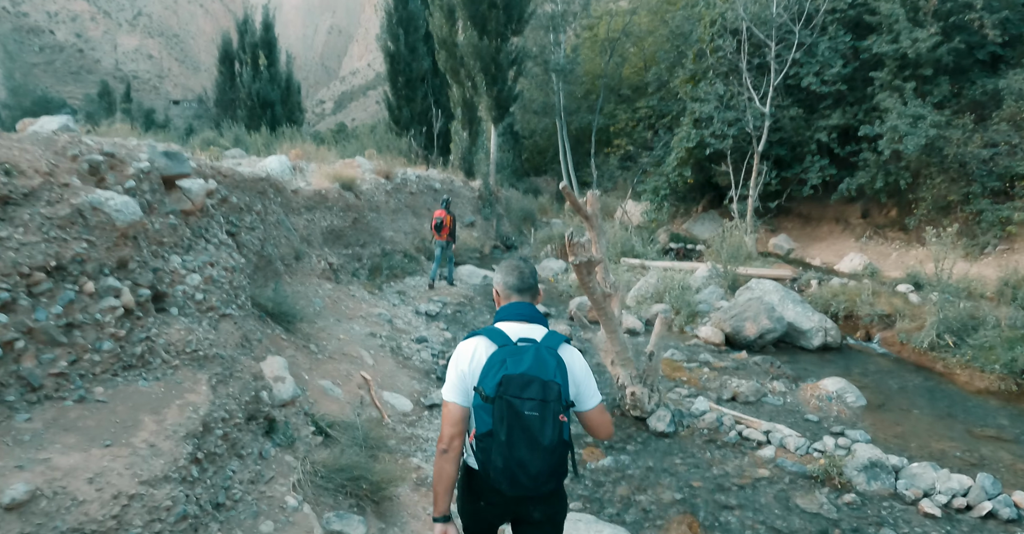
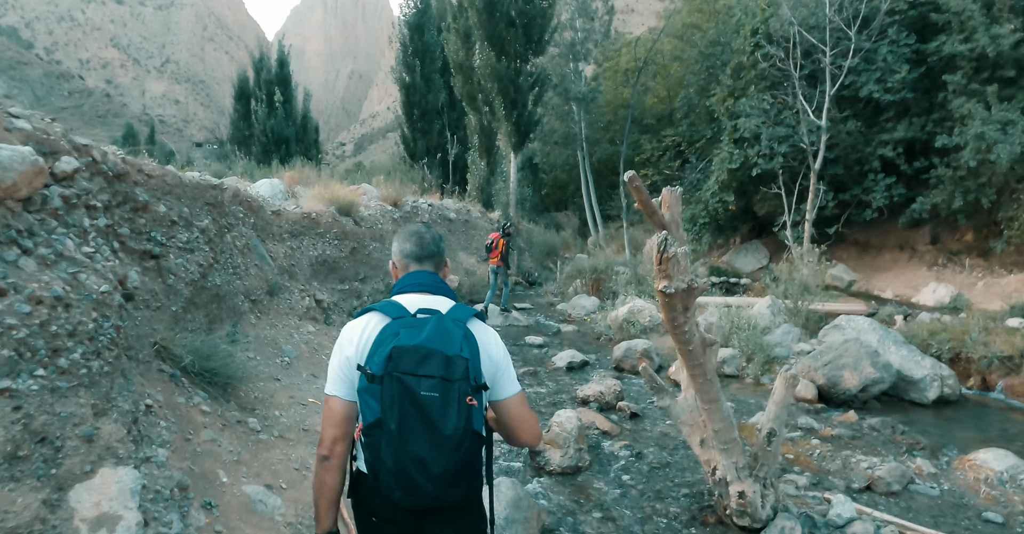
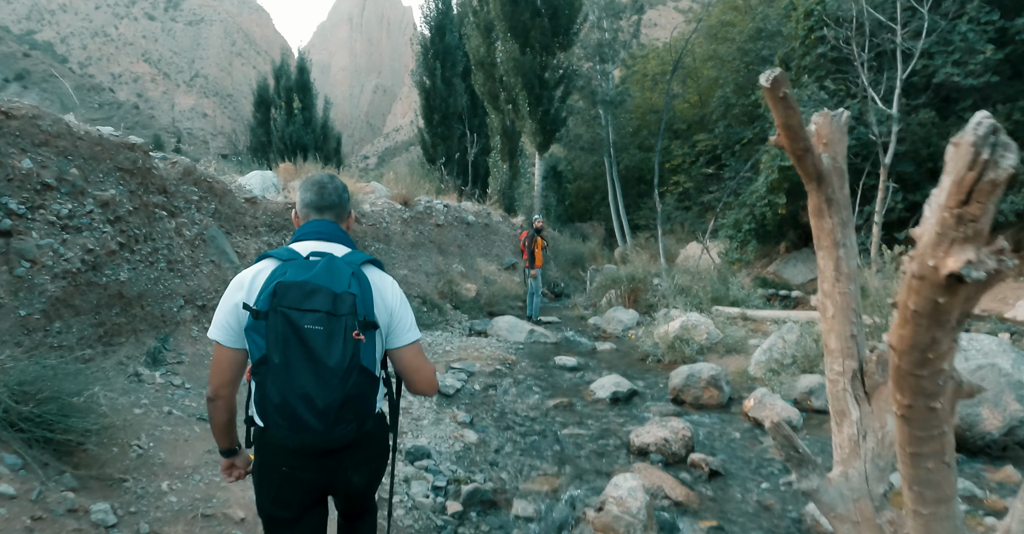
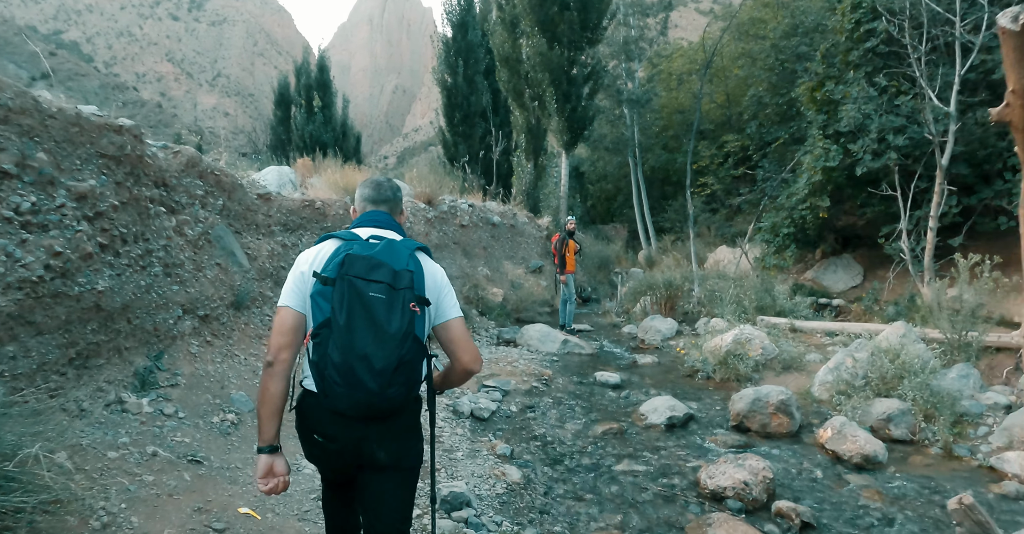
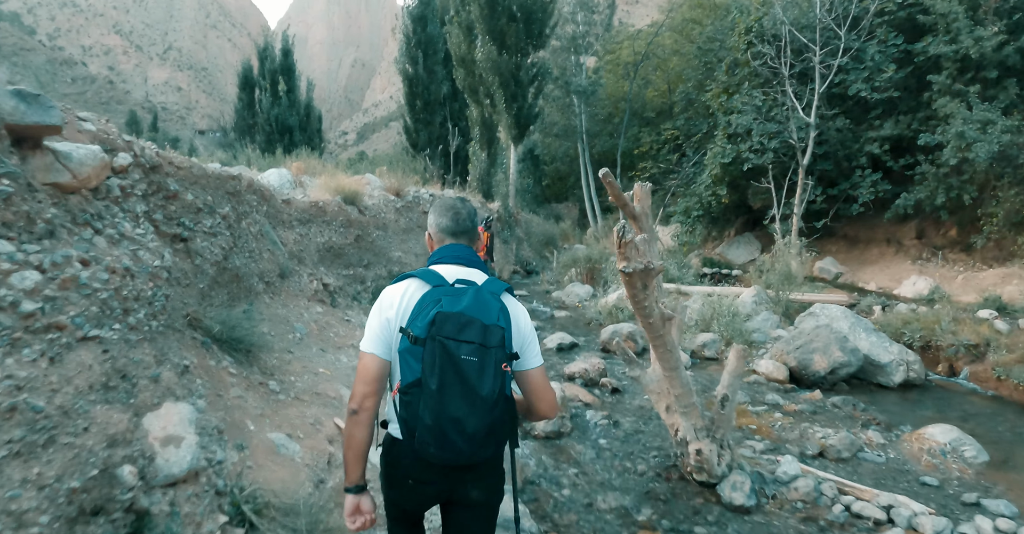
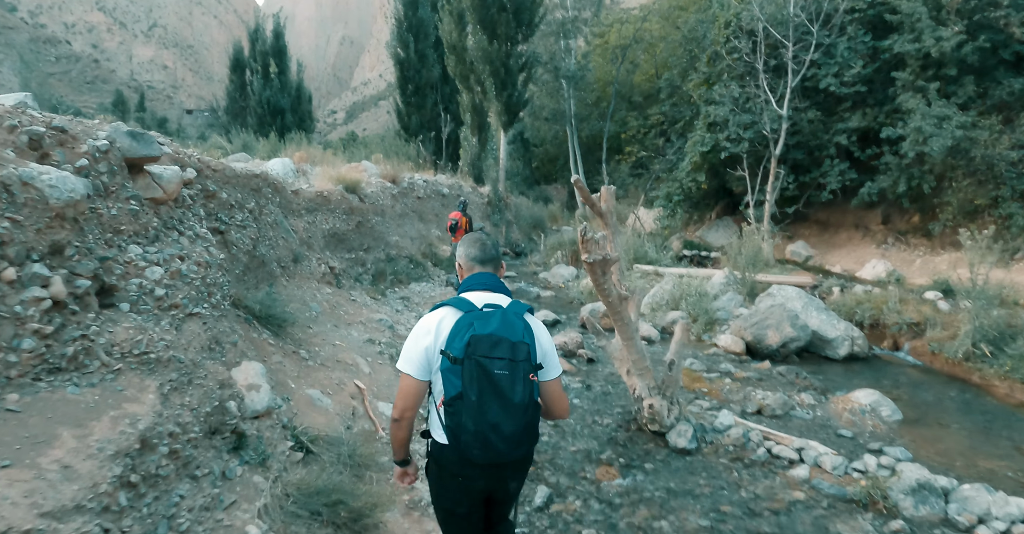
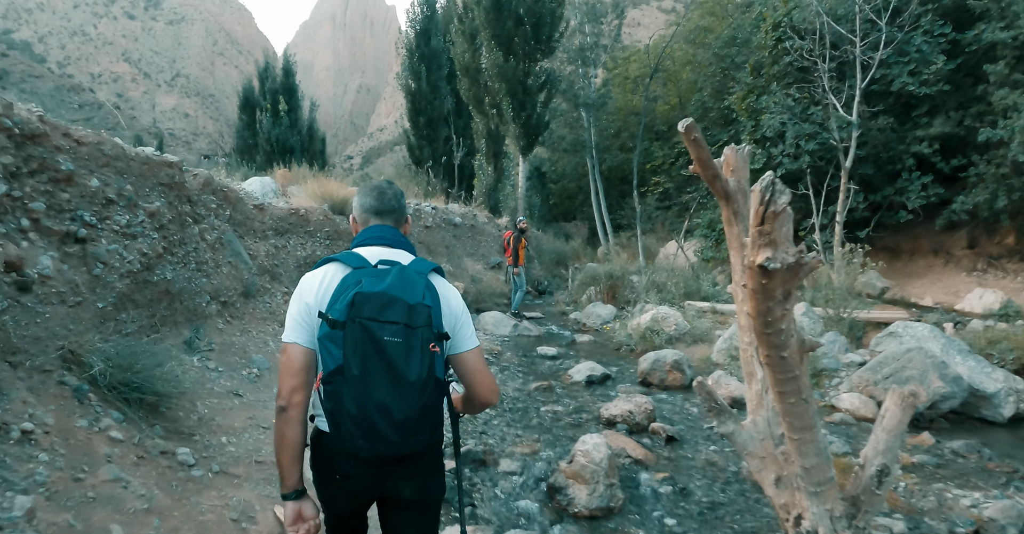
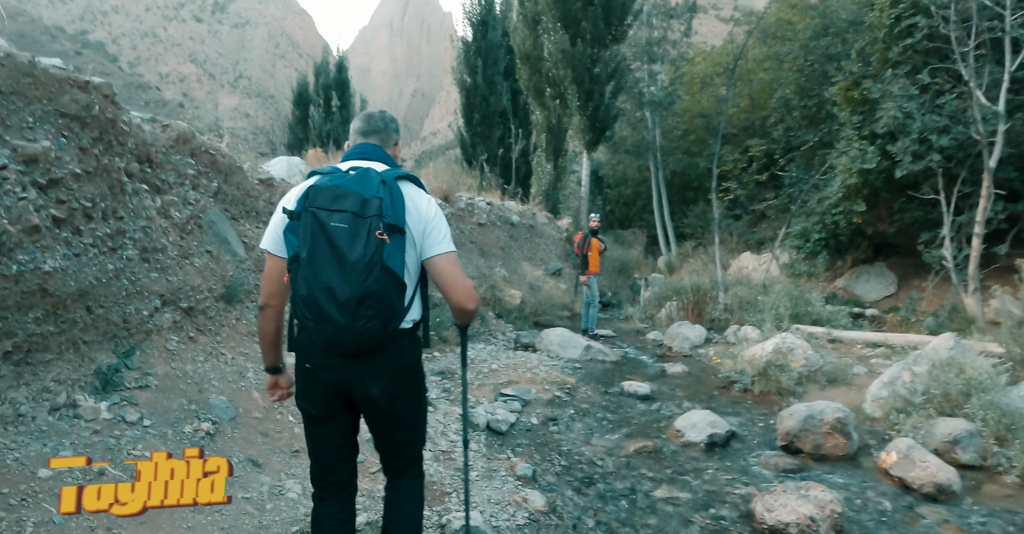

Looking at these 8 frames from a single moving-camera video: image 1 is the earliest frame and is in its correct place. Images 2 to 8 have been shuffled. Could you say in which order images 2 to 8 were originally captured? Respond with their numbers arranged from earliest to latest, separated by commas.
6, 5, 2, 7, 3, 4, 8
